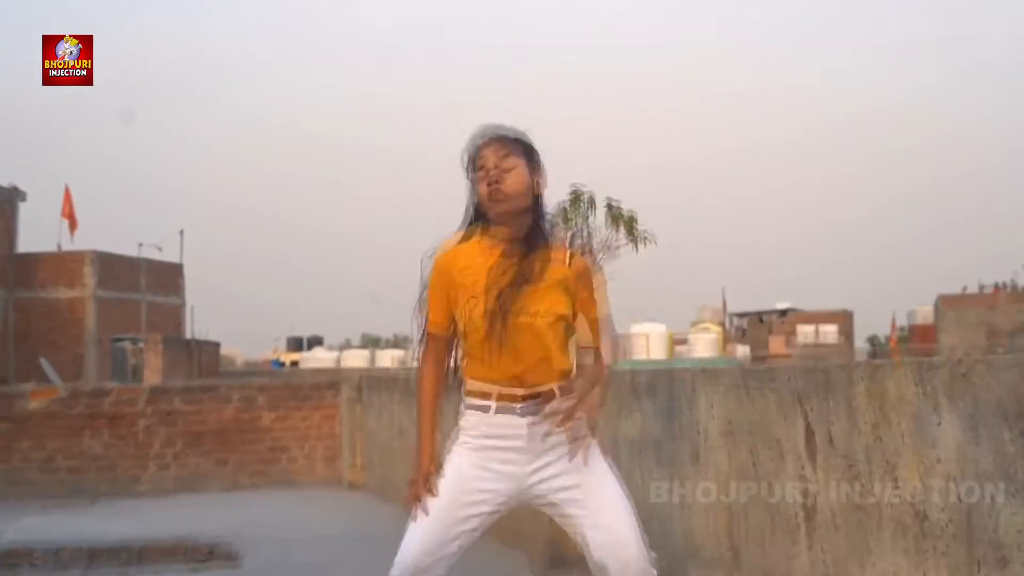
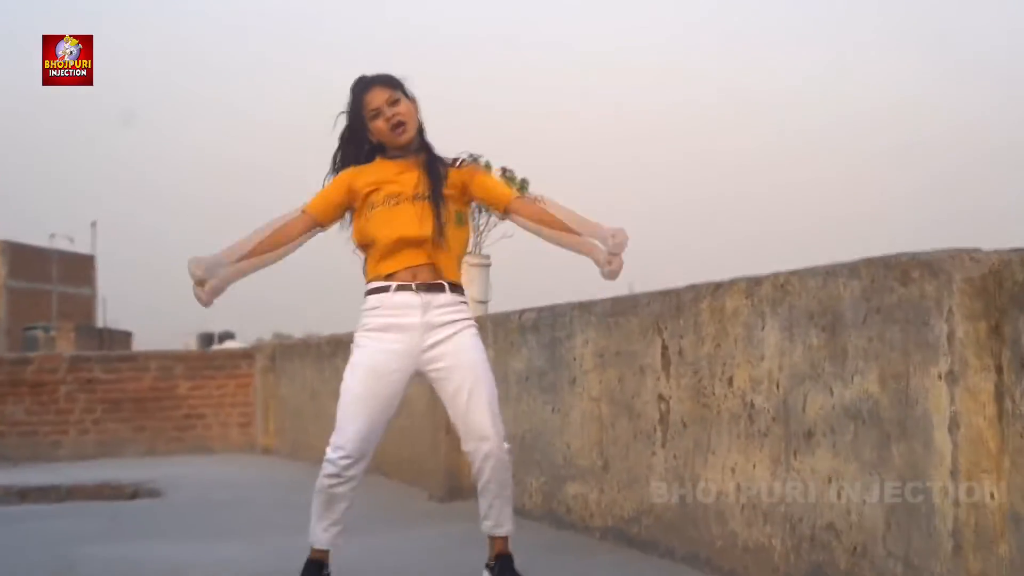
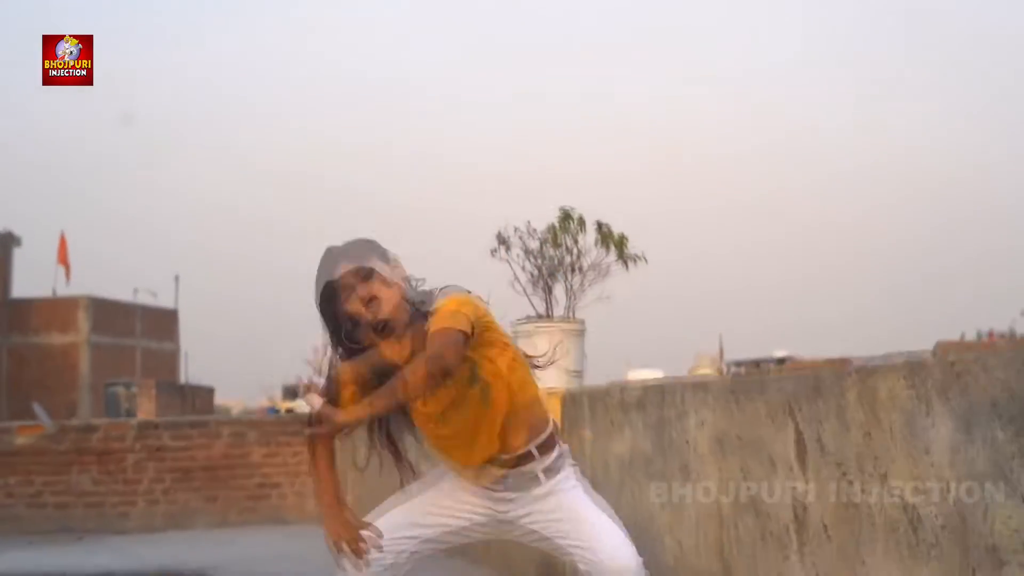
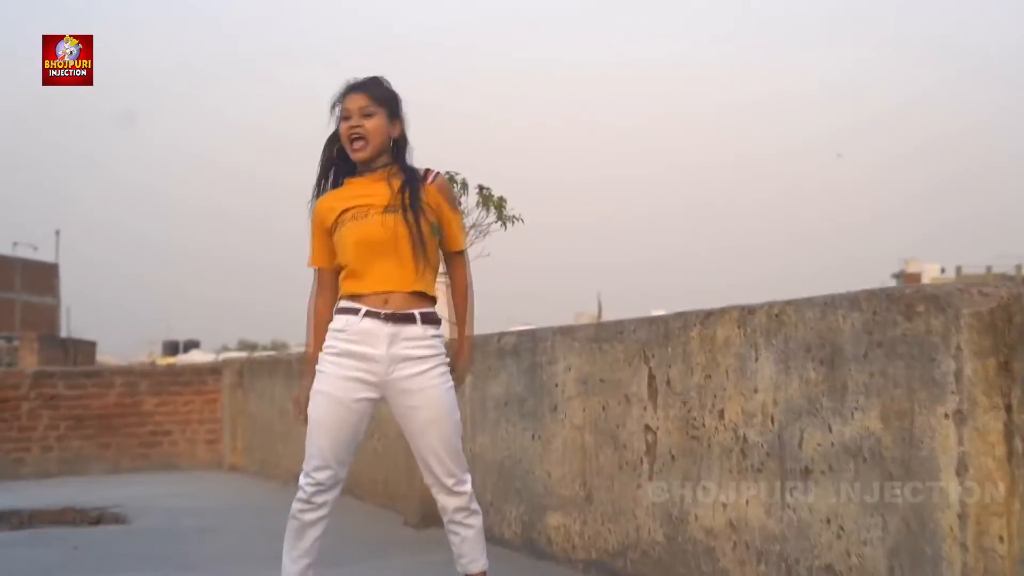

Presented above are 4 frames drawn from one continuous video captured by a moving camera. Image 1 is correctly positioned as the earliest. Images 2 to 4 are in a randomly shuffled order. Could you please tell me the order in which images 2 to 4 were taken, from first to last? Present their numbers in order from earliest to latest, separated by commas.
3, 2, 4
